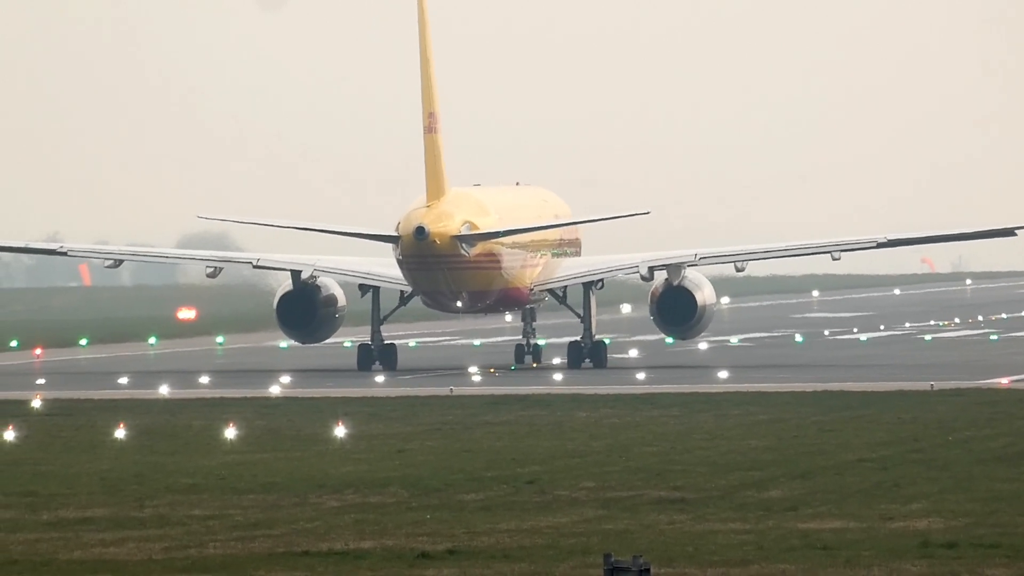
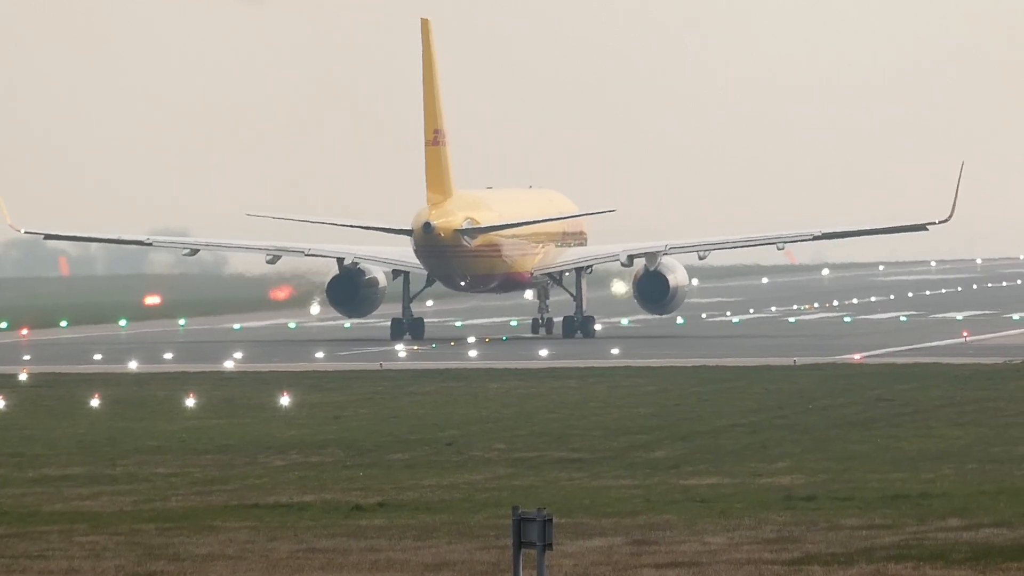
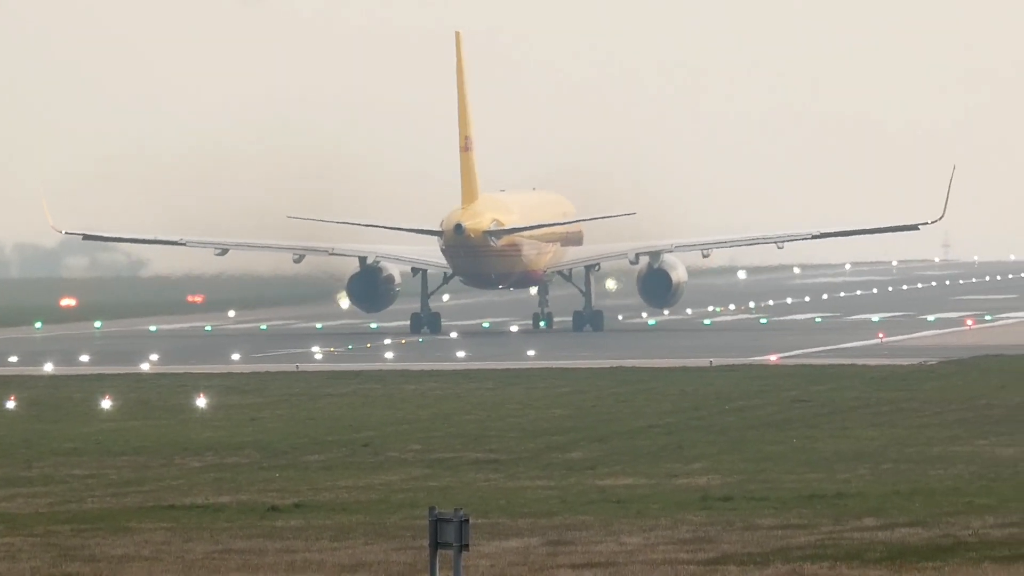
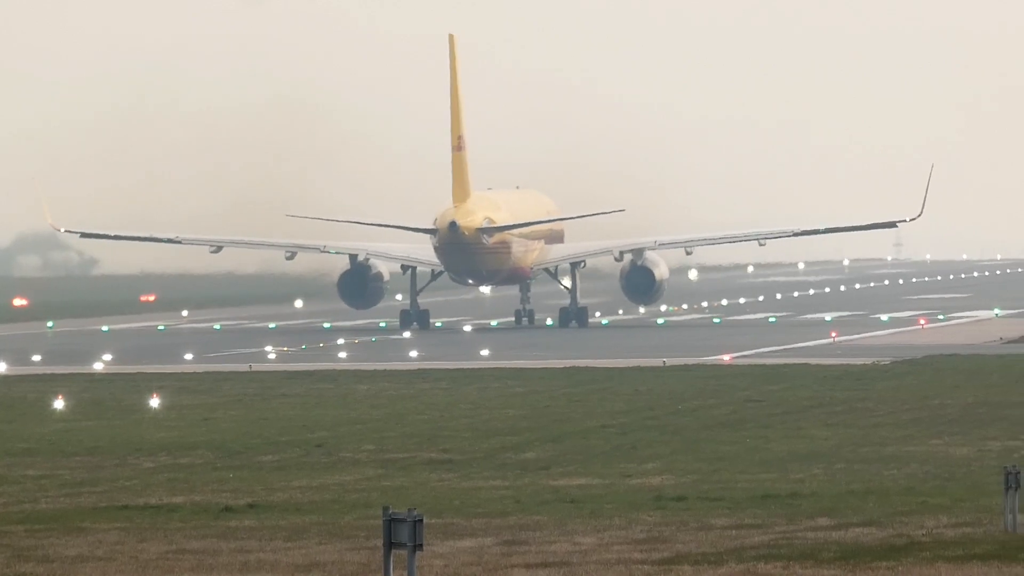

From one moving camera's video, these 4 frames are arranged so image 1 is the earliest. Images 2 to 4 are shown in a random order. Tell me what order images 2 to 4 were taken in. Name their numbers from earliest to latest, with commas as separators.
2, 3, 4
